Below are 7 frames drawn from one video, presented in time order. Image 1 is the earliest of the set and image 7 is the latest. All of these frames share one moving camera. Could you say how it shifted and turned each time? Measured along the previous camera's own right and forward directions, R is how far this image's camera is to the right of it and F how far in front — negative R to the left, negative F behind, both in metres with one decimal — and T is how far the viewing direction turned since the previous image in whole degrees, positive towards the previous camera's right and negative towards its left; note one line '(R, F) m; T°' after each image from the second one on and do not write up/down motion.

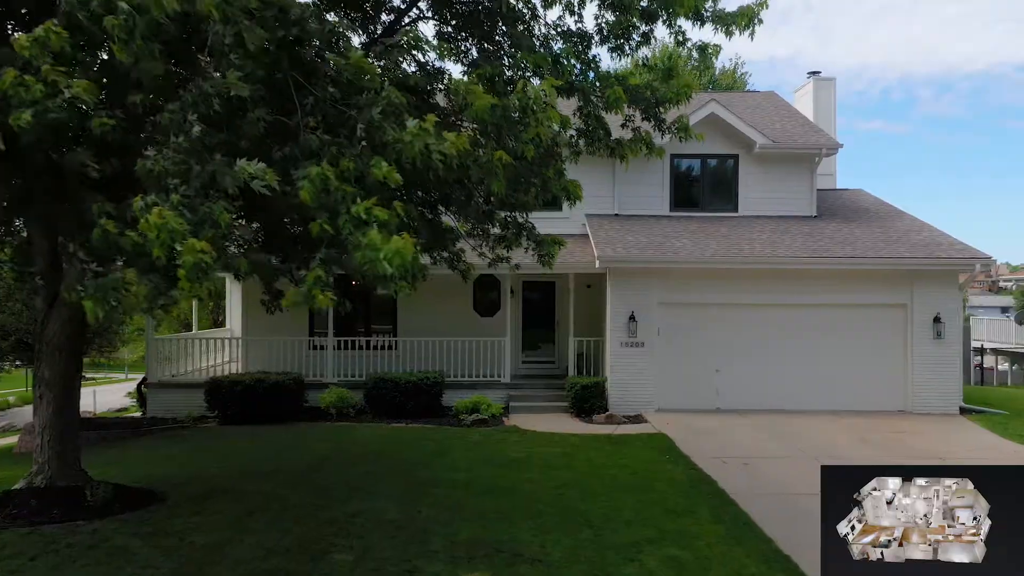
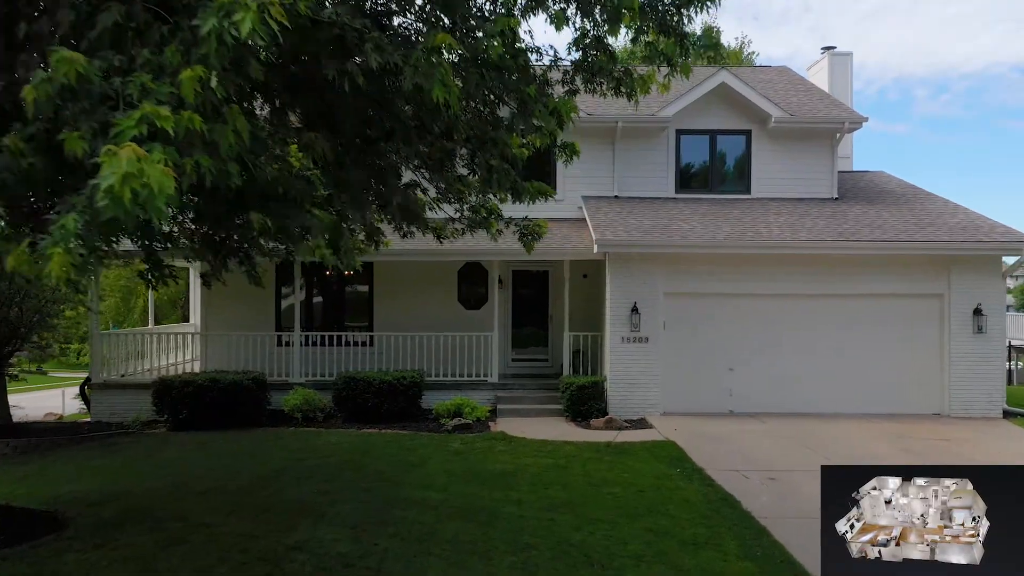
(+0.1, +1.4) m; 0°
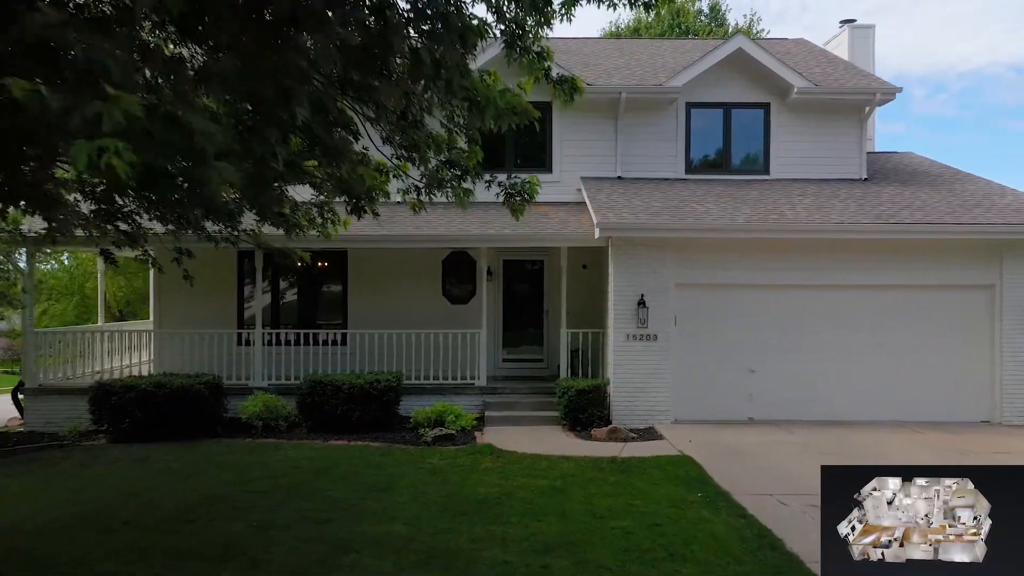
(+0.1, +1.4) m; 0°
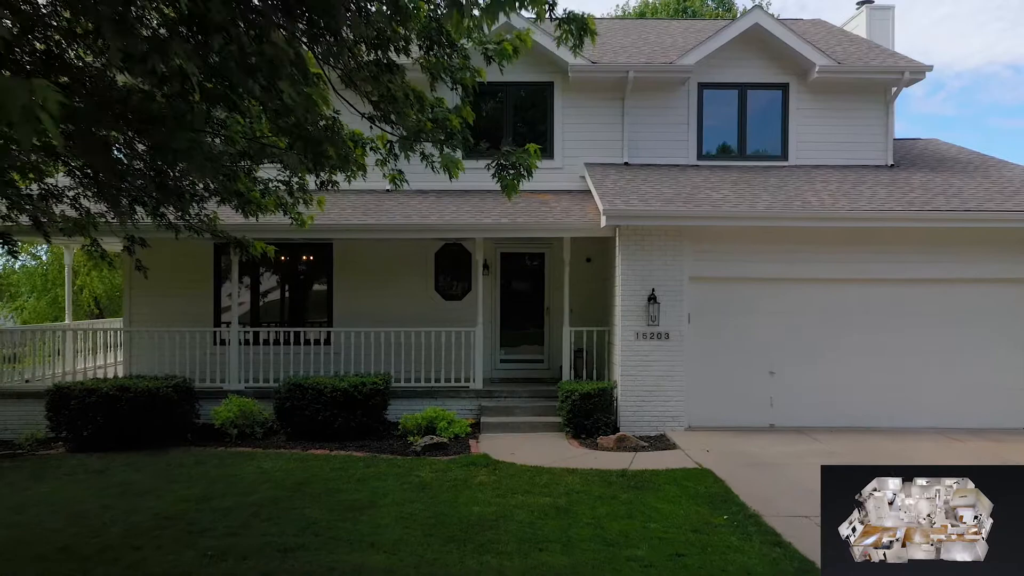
(0.0, +0.9) m; 0°
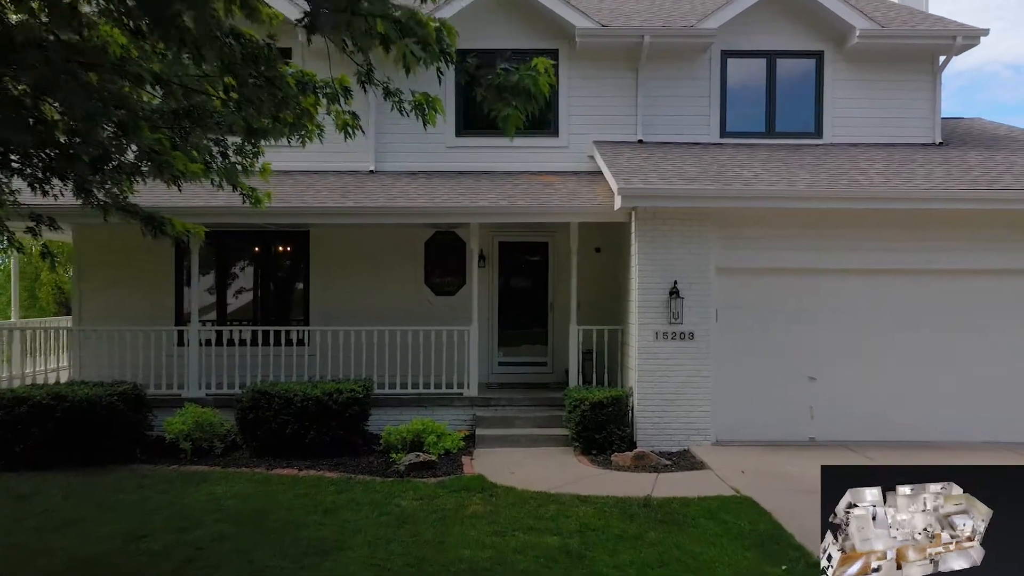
(0.0, +1.3) m; 0°
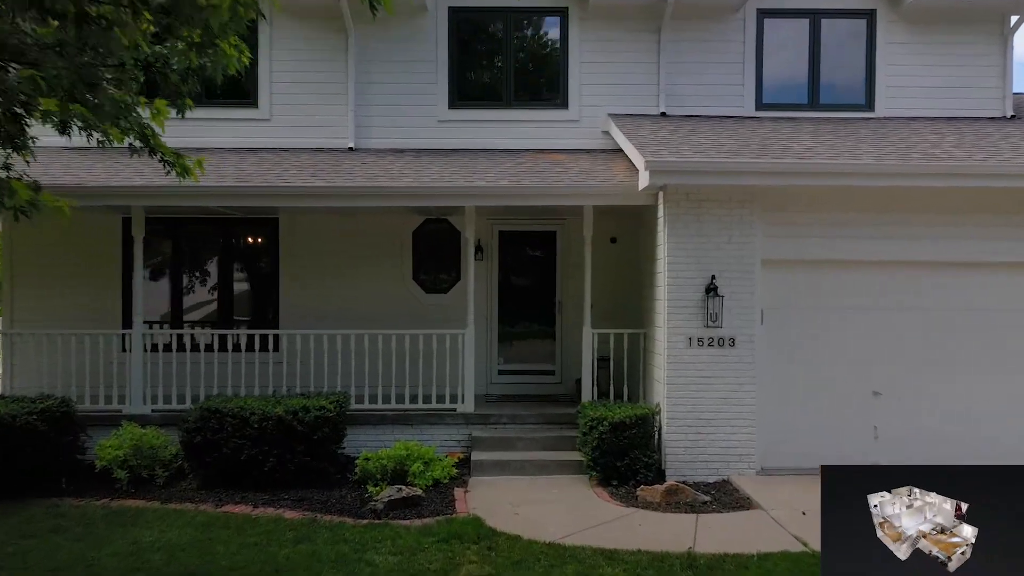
(0.0, +1.4) m; 0°
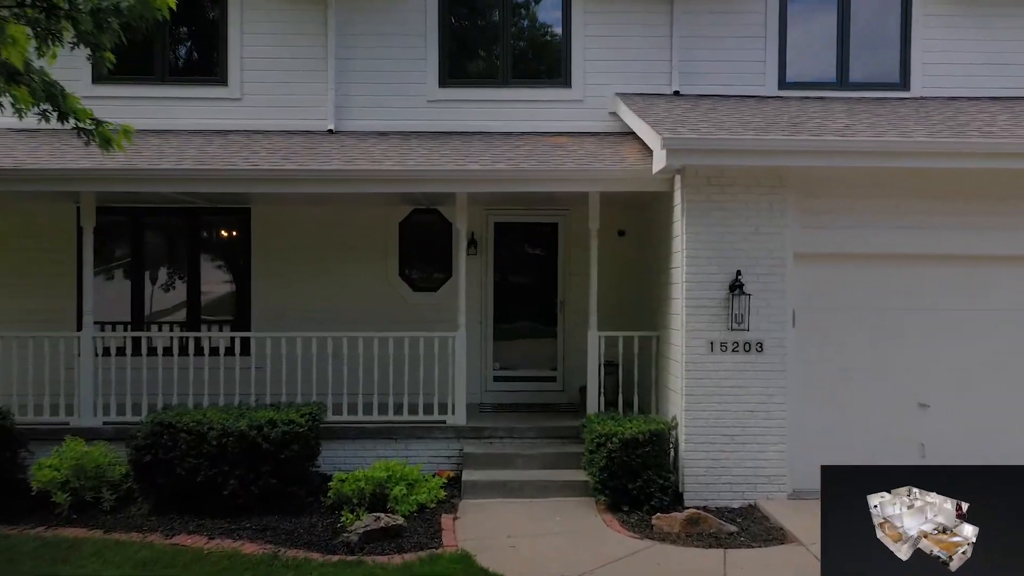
(0.0, +0.8) m; 0°
